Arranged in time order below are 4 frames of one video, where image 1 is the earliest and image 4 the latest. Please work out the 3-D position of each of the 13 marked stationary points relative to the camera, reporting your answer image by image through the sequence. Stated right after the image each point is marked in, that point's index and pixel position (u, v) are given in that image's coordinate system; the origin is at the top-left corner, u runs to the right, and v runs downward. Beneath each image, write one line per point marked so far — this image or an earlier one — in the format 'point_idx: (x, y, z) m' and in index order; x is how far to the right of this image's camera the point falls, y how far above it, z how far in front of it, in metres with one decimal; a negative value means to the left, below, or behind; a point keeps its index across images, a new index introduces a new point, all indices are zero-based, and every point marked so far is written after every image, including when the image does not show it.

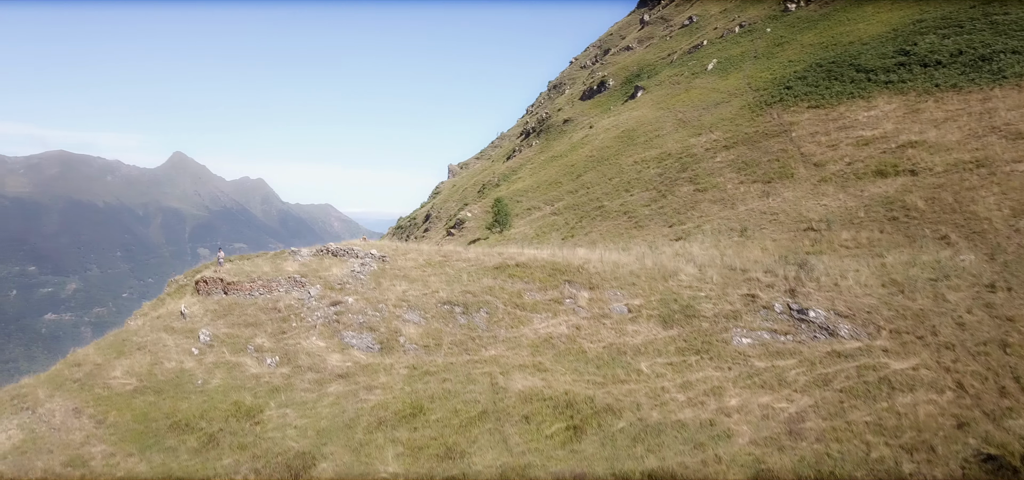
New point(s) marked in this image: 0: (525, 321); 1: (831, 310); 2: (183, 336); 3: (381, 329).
0: (+0.3, -1.8, +18.6) m
1: (+6.8, -1.5, +17.4) m
2: (-7.9, -2.3, +19.6) m
3: (-3.0, -2.0, +18.5) m
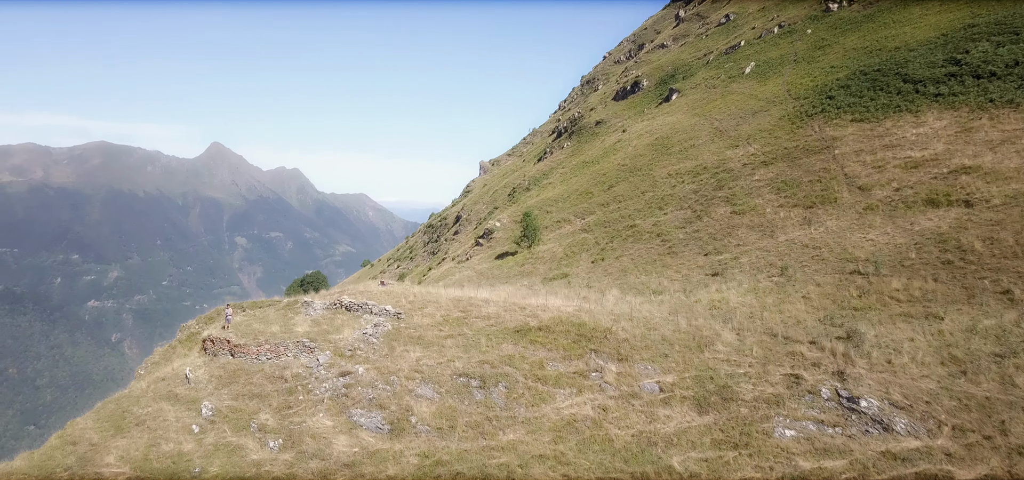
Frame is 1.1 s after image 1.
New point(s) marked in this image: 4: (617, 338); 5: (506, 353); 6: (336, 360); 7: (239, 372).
0: (+0.8, -3.3, +17.2) m
1: (+7.2, -3.1, +15.7) m
2: (-7.5, -3.8, +18.5) m
3: (-2.6, -3.5, +17.3) m
4: (+2.5, -2.3, +19.4) m
5: (-0.1, -2.7, +18.9) m
6: (-4.2, -2.9, +19.2) m
7: (-6.6, -3.2, +19.5) m
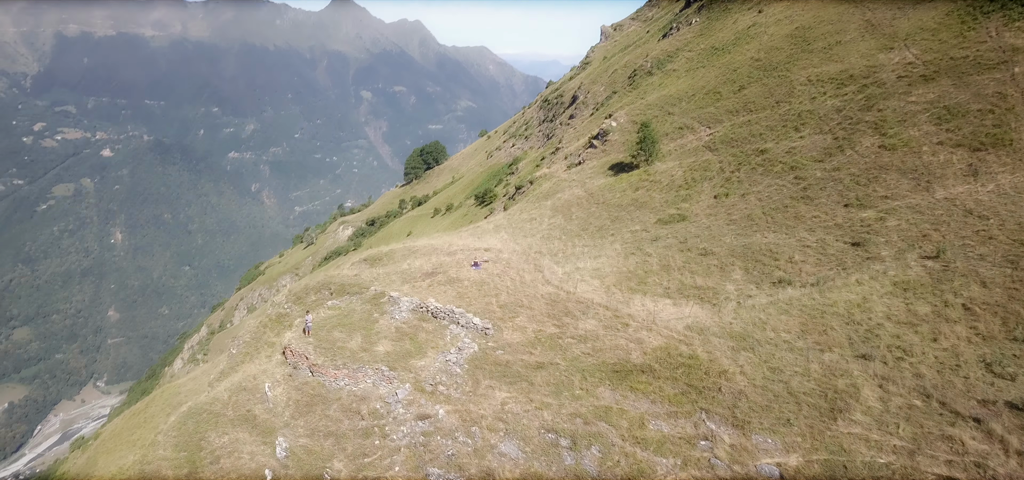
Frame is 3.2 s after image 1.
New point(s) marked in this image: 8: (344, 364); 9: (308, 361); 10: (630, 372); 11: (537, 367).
0: (+2.5, -4.3, +15.0) m
1: (+8.7, -4.5, +12.6) m
2: (-5.4, -4.3, +17.6) m
3: (-0.8, -4.4, +15.6) m
4: (+4.5, -3.0, +16.7) m
5: (+1.9, -3.4, +16.7) m
6: (-2.1, -3.4, +17.6) m
7: (-4.4, -3.6, +18.3) m
8: (-4.0, -2.9, +18.9) m
9: (-4.9, -2.9, +19.4) m
10: (+2.5, -2.8, +17.5) m
11: (+0.6, -2.8, +18.0) m
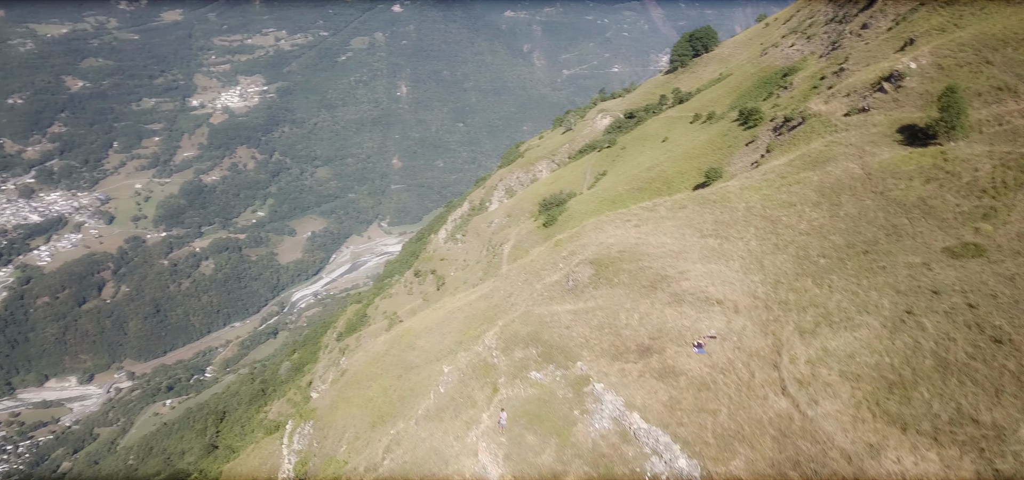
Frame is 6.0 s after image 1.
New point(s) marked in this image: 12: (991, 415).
0: (+5.2, -8.0, +12.1) m
1: (+10.2, -9.3, +8.0) m
2: (-1.6, -6.7, +16.9) m
3: (+2.2, -7.6, +13.6) m
4: (+7.7, -6.7, +12.9) m
5: (+5.1, -6.7, +13.7) m
6: (+1.7, -6.1, +15.8) m
7: (-0.3, -6.0, +17.1) m
8: (+0.4, -5.2, +17.5) m
9: (-0.3, -5.1, +18.2) m
10: (+6.1, -6.1, +14.2) m
11: (+4.4, -5.9, +15.3) m
12: (+11.5, -3.9, +19.5) m
